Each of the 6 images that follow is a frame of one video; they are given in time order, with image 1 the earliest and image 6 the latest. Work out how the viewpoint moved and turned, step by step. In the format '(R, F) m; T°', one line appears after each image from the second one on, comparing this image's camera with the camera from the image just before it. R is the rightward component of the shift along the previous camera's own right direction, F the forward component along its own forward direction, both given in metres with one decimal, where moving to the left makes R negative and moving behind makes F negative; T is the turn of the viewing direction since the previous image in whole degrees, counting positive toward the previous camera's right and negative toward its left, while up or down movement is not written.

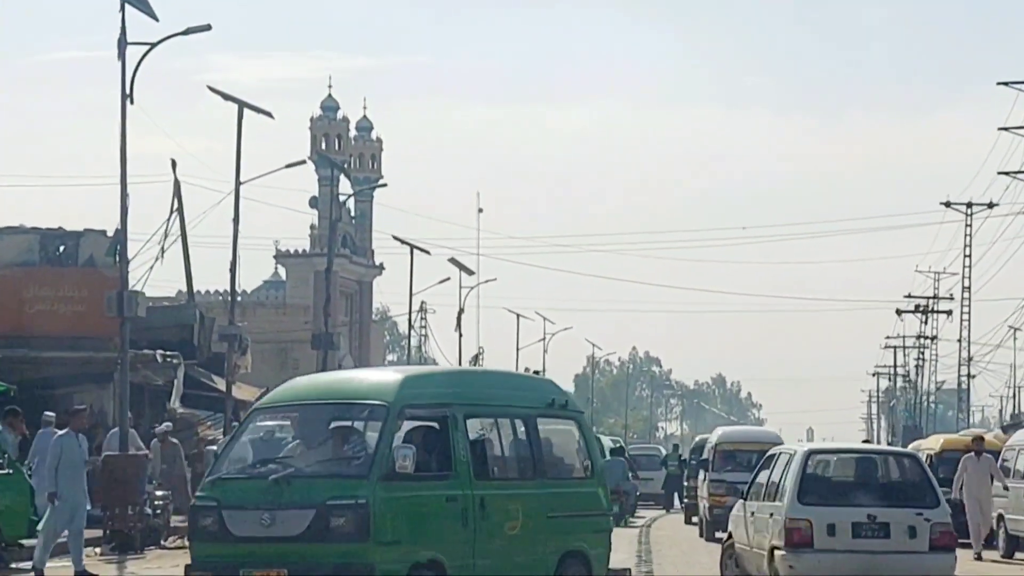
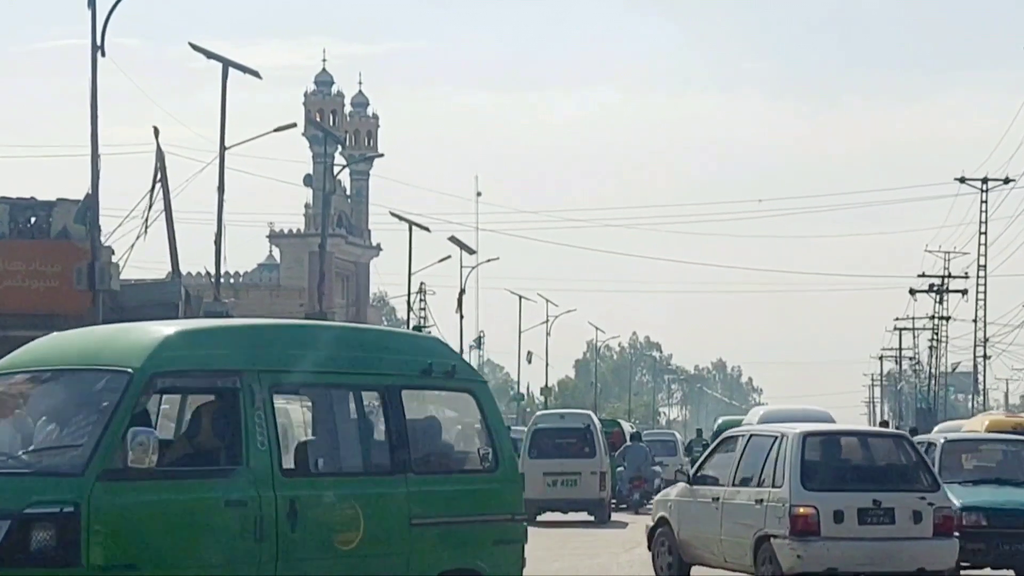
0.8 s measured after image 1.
(-0.2, +2.5) m; 0°
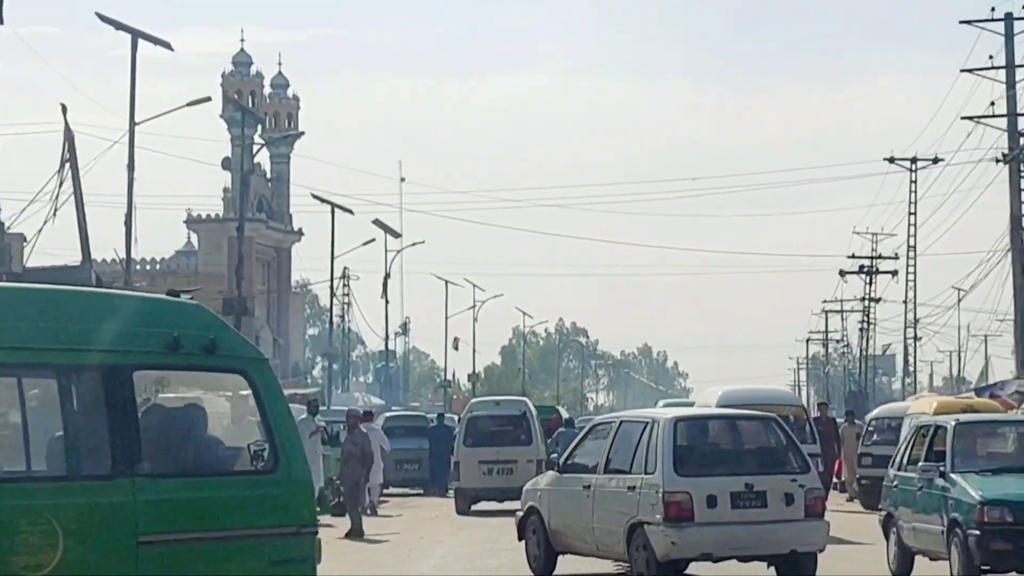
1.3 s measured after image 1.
(0.0, +1.5) m; +2°
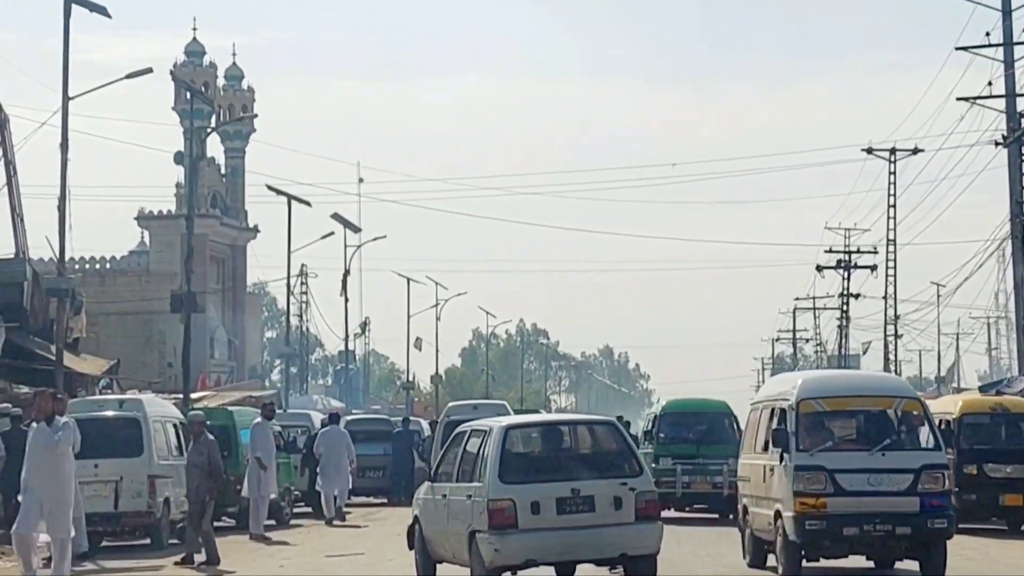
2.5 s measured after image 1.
(-0.3, +2.9) m; +1°
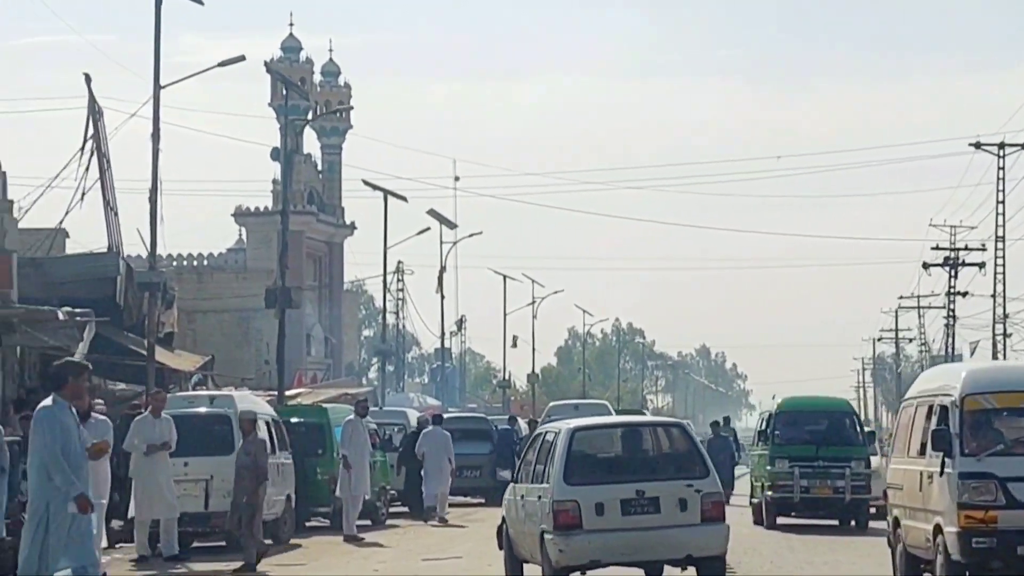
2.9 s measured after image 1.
(-0.1, +1.0) m; -3°
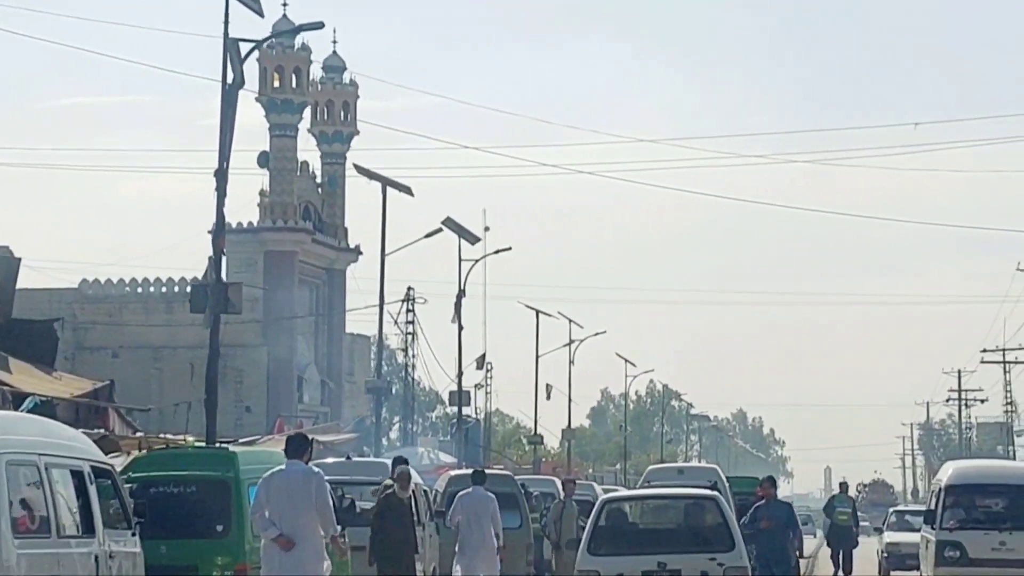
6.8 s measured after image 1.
(-0.1, +12.1) m; -1°
